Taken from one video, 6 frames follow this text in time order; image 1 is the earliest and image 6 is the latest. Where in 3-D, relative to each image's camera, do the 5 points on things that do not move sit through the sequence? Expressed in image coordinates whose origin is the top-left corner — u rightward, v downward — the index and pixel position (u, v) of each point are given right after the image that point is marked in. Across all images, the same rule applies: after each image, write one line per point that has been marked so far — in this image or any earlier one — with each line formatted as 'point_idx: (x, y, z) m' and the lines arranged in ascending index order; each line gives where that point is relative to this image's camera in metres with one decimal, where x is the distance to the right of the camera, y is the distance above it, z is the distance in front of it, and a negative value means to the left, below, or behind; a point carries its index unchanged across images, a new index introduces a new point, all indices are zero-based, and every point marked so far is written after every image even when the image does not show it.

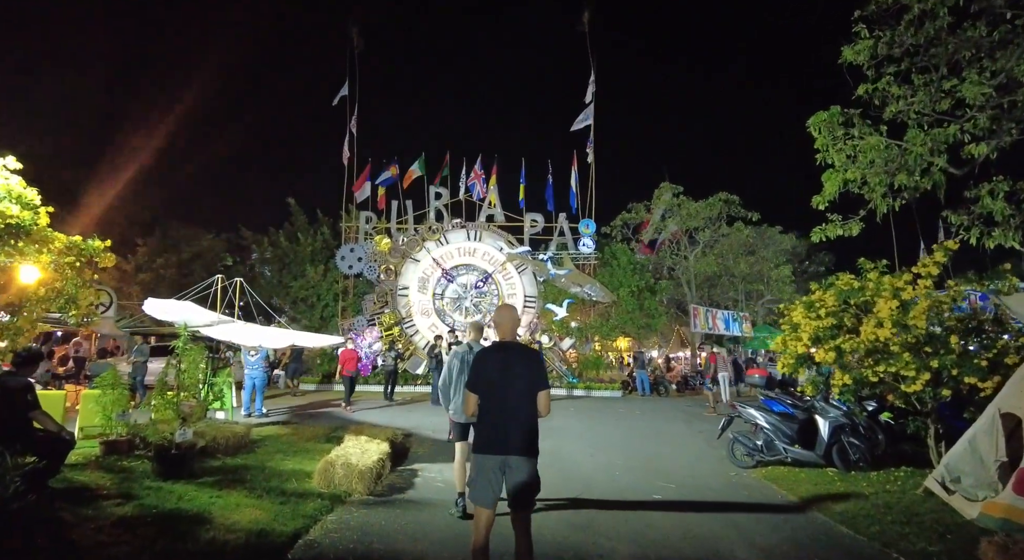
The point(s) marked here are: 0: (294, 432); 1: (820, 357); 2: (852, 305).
0: (-4.2, -2.9, +10.5) m
1: (+4.4, -1.1, +7.8) m
2: (+5.2, -0.4, +8.4) m
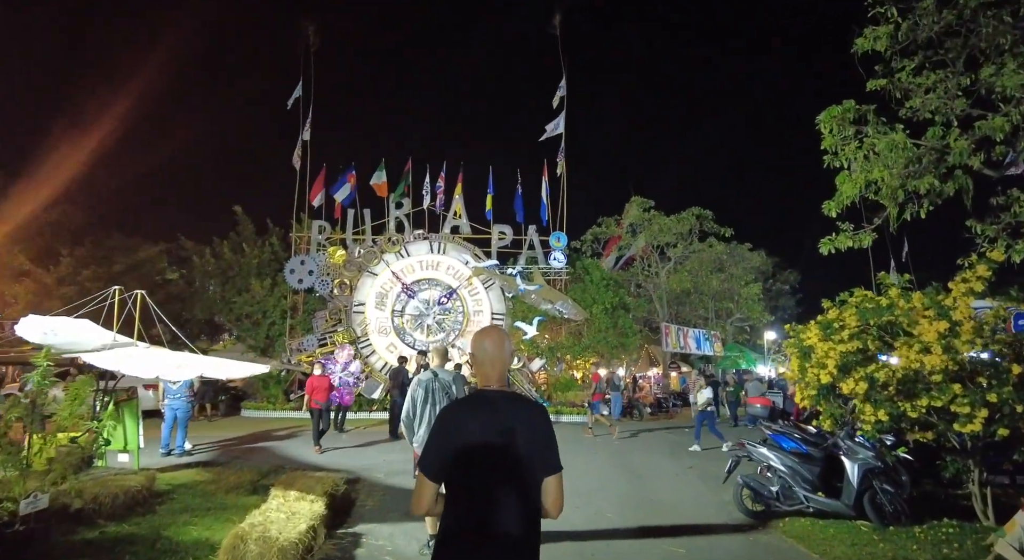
0: (-4.7, -3.1, +8.7) m
1: (+4.0, -1.3, +6.6) m
2: (+4.8, -0.6, +7.2) m
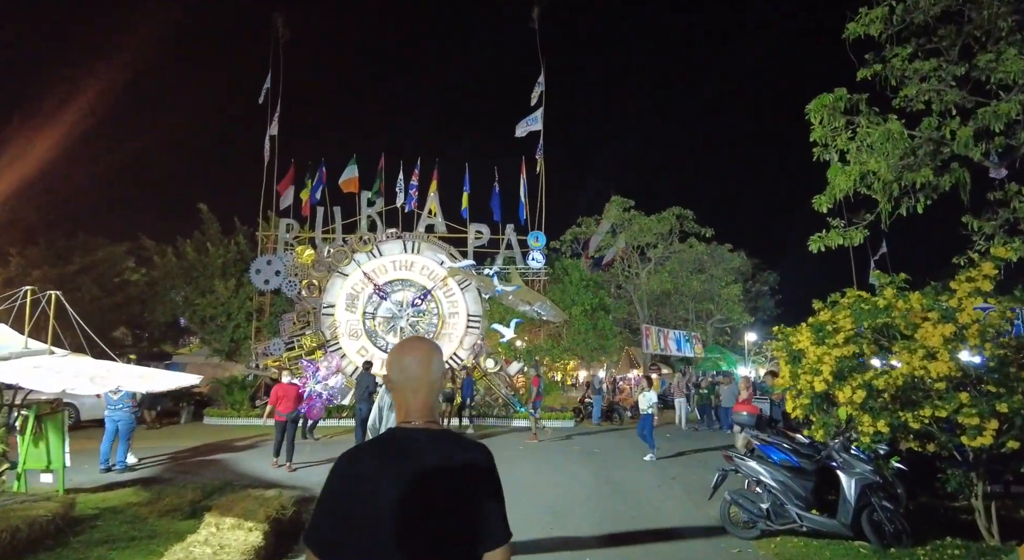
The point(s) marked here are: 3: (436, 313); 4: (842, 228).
0: (-5.1, -3.1, +7.8) m
1: (+3.7, -1.3, +6.1) m
2: (+4.4, -0.6, +6.7) m
3: (-2.7, -1.2, +19.7) m
4: (+5.1, +0.8, +8.5) m
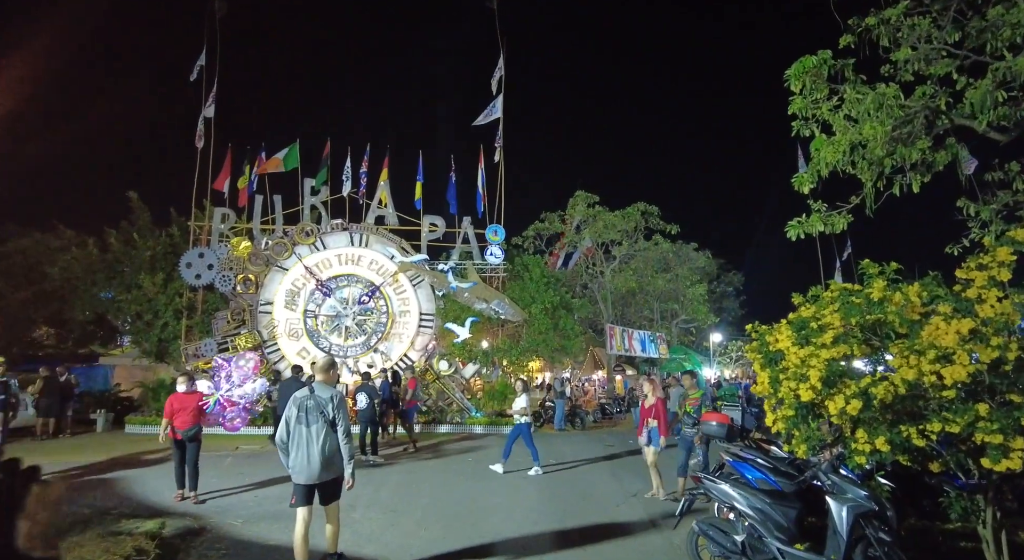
0: (-5.9, -2.9, +6.2) m
1: (+3.0, -1.2, +5.0) m
2: (+3.6, -0.5, +5.7) m
3: (-4.2, -1.1, +18.2) m
4: (+4.3, +0.9, +7.5) m
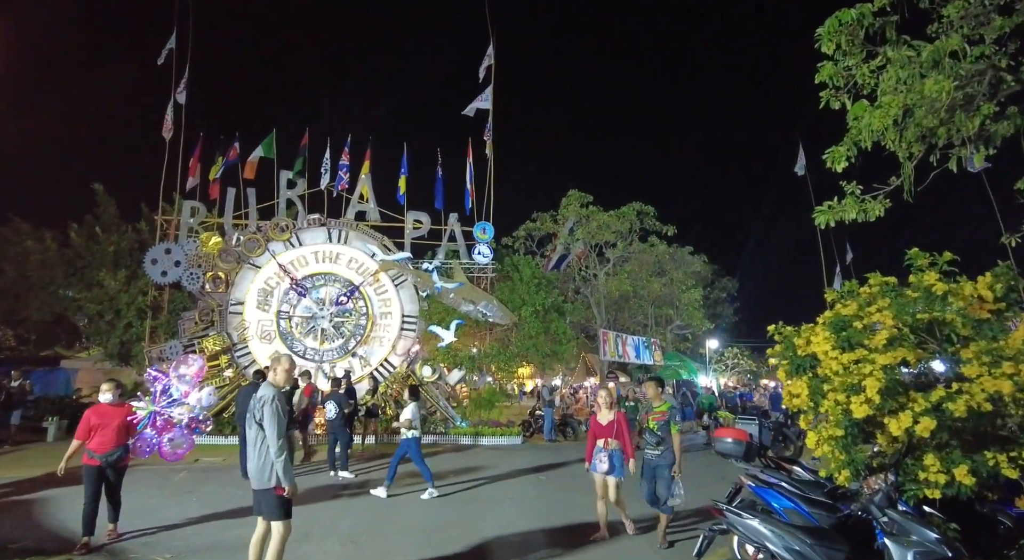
0: (-6.1, -2.7, +5.0) m
1: (+2.8, -1.1, +4.0) m
2: (+3.5, -0.4, +4.7) m
3: (-4.6, -1.0, +17.1) m
4: (+4.1, +1.0, +6.5) m
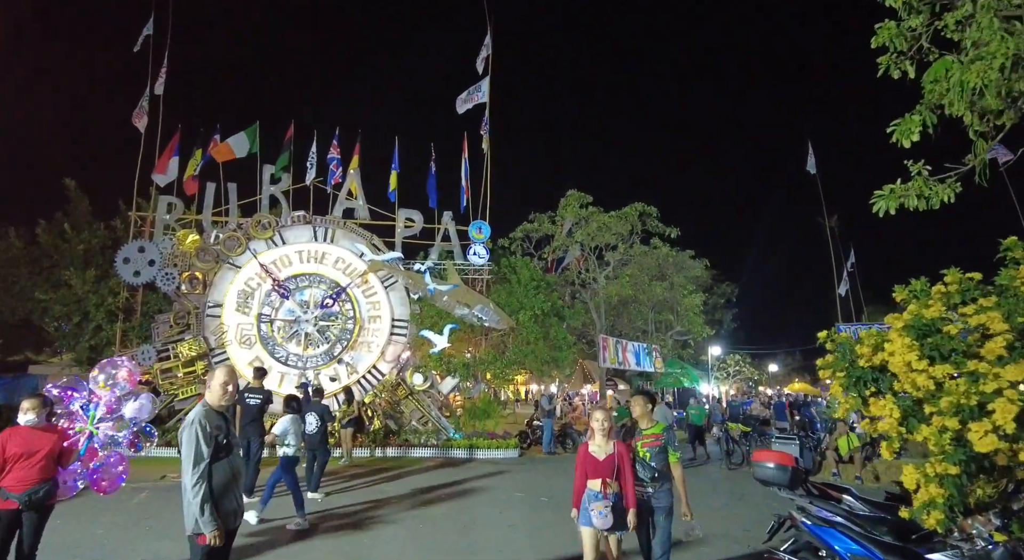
0: (-6.1, -2.7, +3.9) m
1: (+2.9, -1.0, +3.0) m
2: (+3.5, -0.3, +3.7) m
3: (-4.7, -1.1, +16.0) m
4: (+4.1, +1.0, +5.5) m
